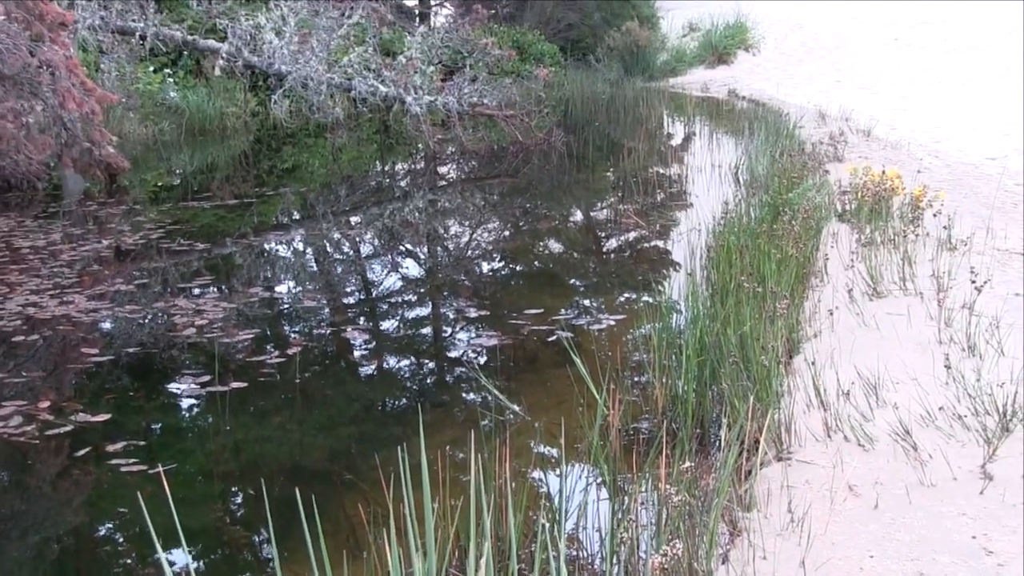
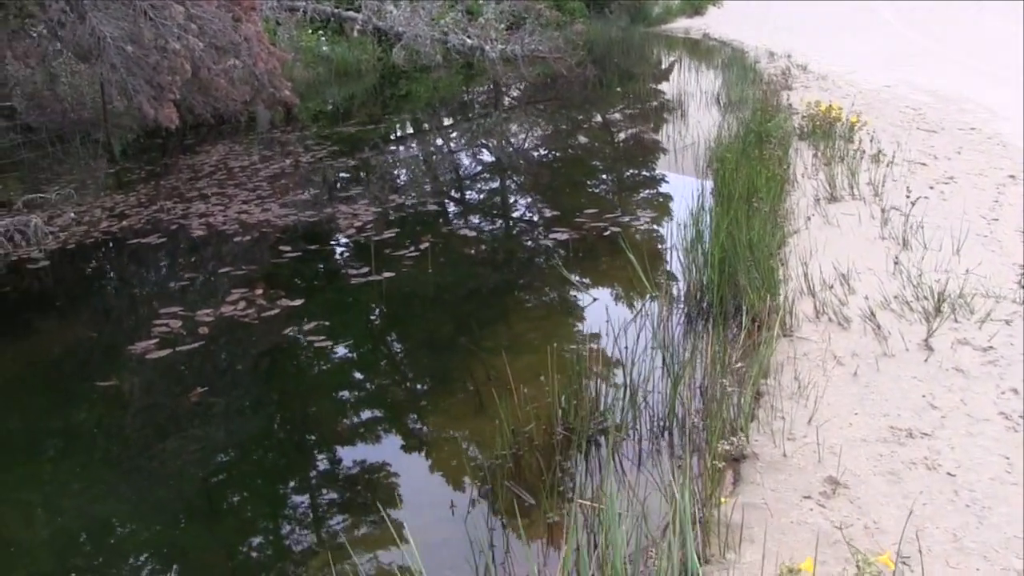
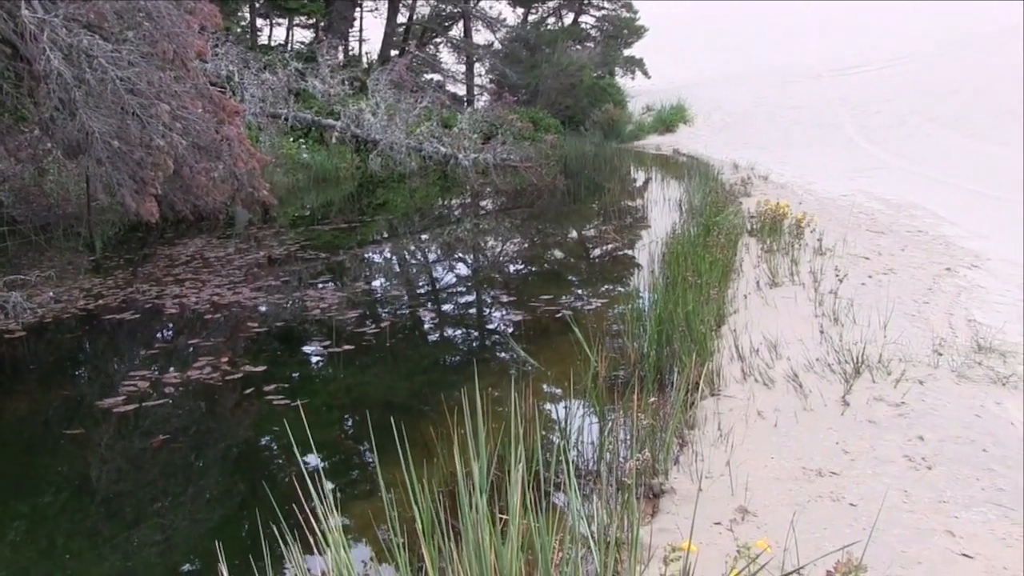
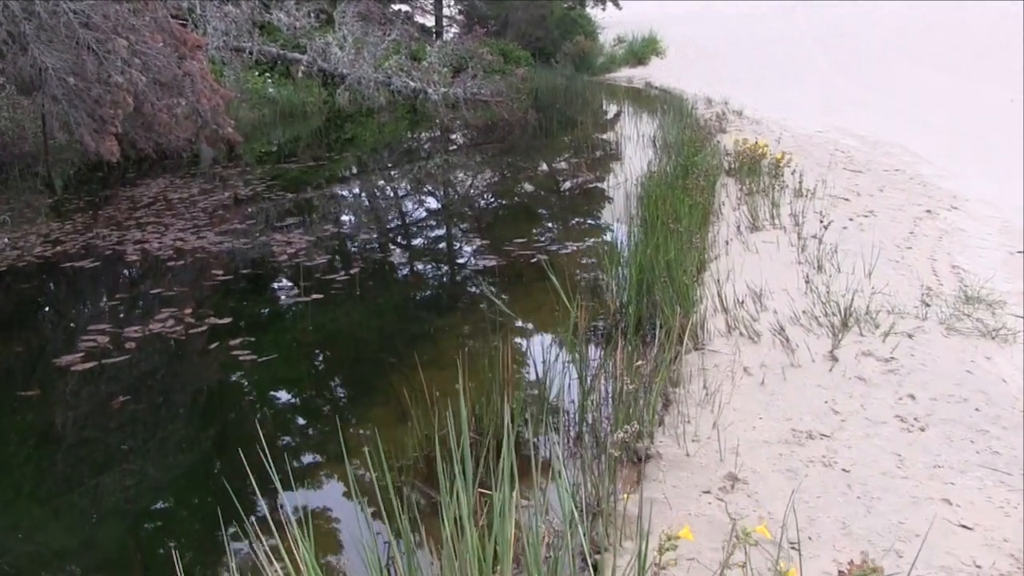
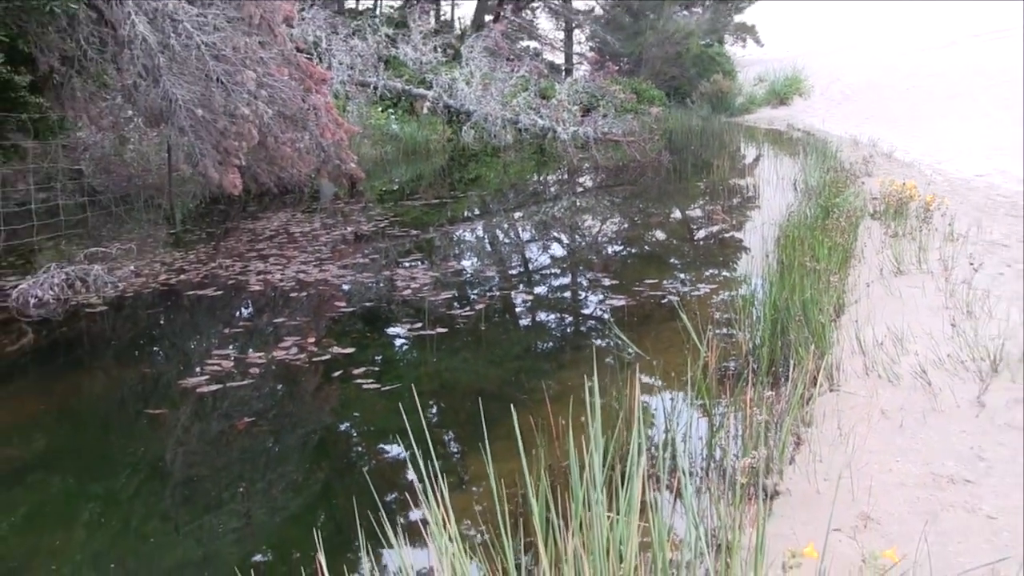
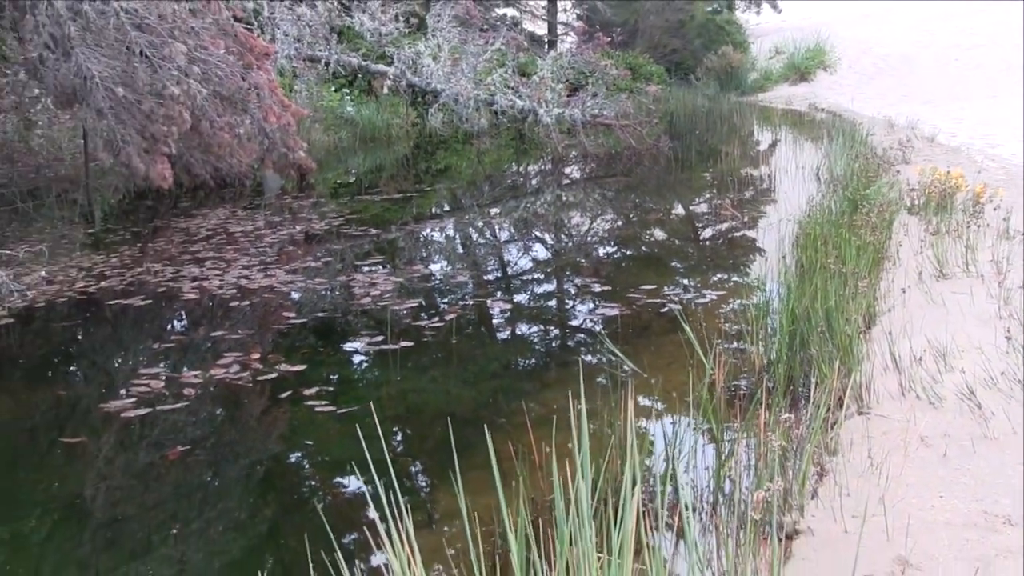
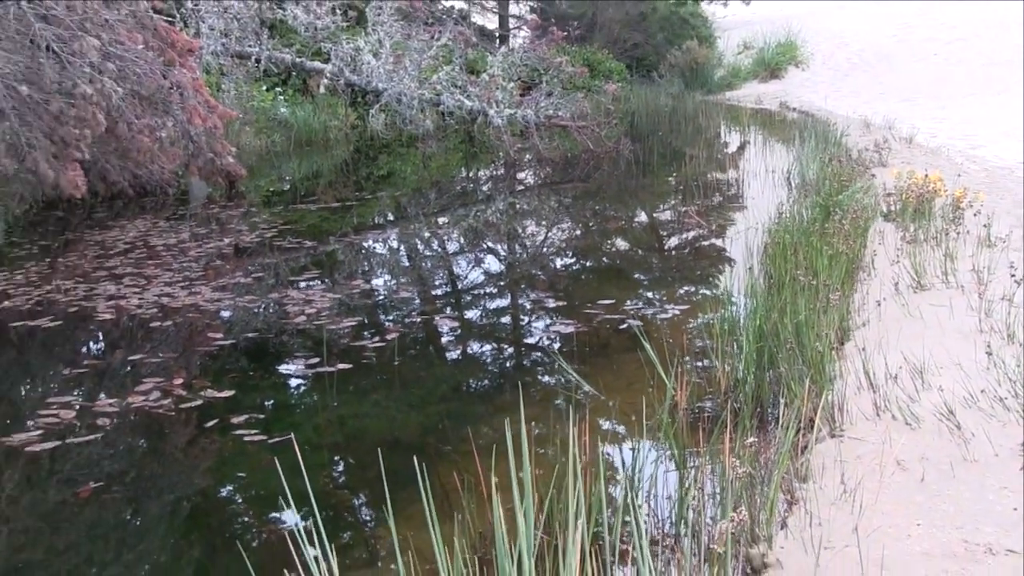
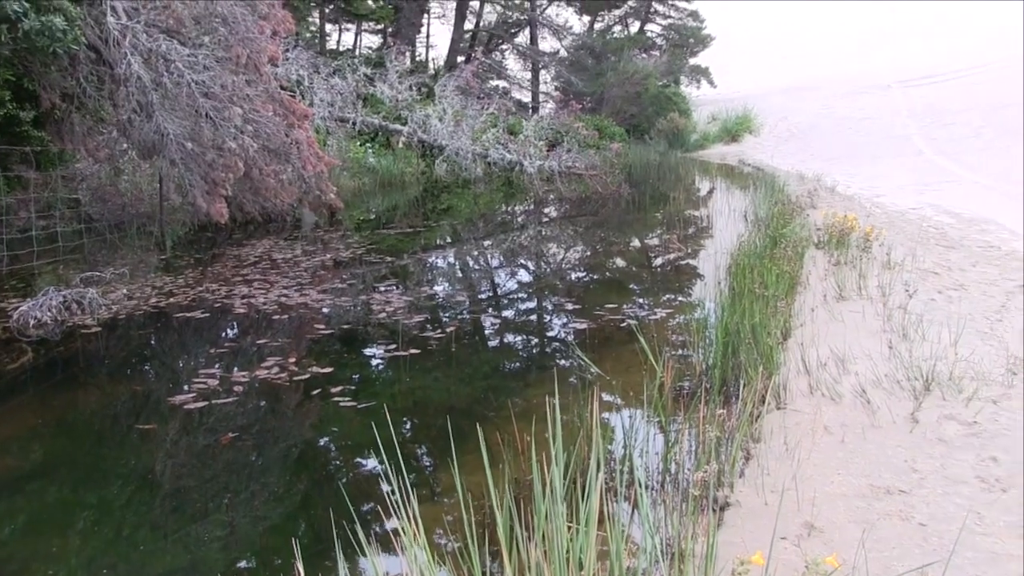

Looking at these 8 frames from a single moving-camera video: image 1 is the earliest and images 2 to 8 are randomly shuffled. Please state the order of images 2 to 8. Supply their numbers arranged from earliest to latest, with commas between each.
7, 6, 5, 8, 3, 4, 2
